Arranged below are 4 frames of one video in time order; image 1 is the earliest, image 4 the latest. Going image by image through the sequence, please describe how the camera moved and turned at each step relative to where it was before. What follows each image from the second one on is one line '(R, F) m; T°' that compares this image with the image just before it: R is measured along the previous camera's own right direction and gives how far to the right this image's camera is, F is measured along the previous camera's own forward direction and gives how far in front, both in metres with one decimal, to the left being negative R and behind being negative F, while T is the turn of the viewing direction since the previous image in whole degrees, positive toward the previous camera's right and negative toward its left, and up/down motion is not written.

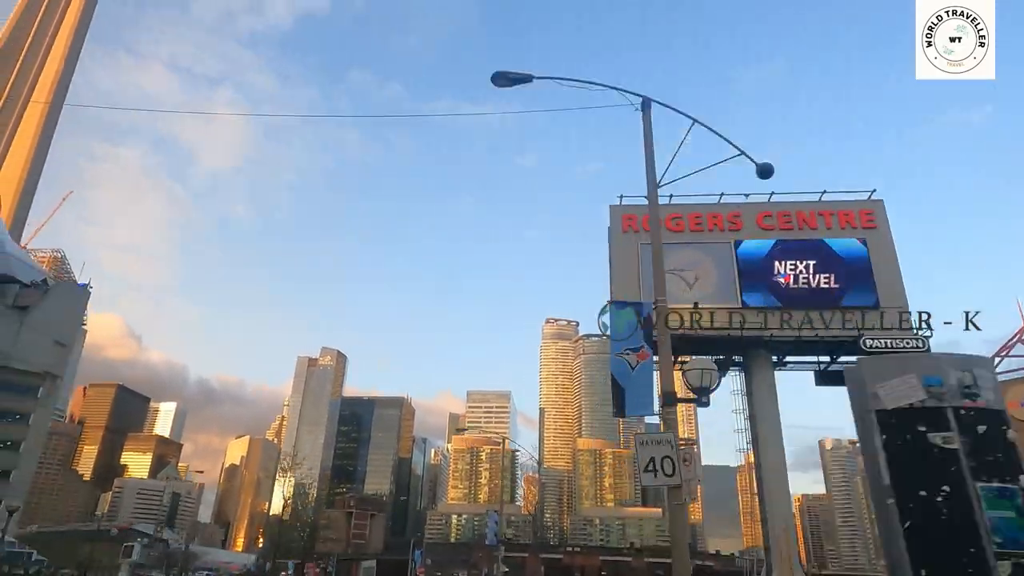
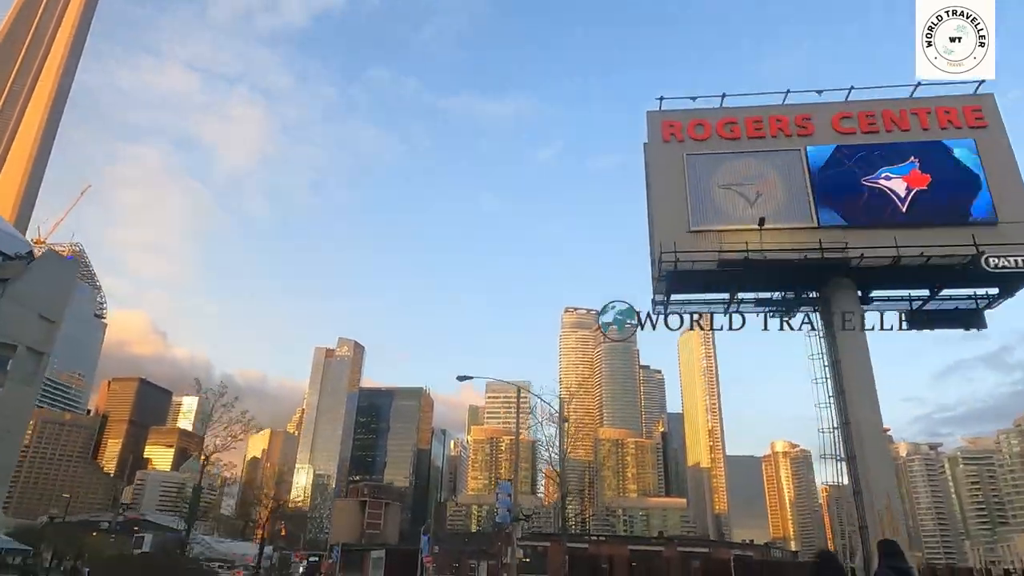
(0.0, +1.8) m; -2°
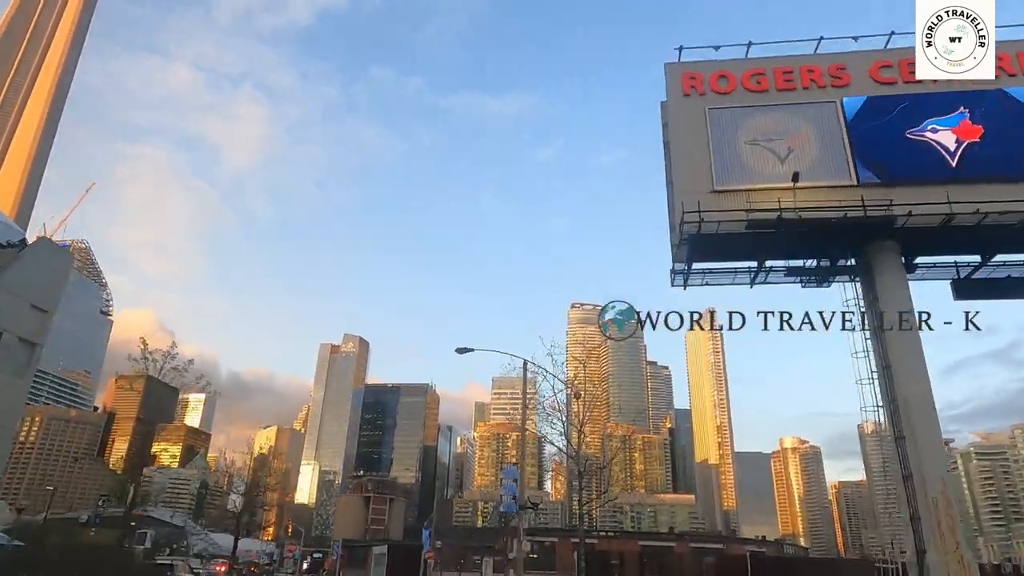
(0.0, +0.7) m; -1°
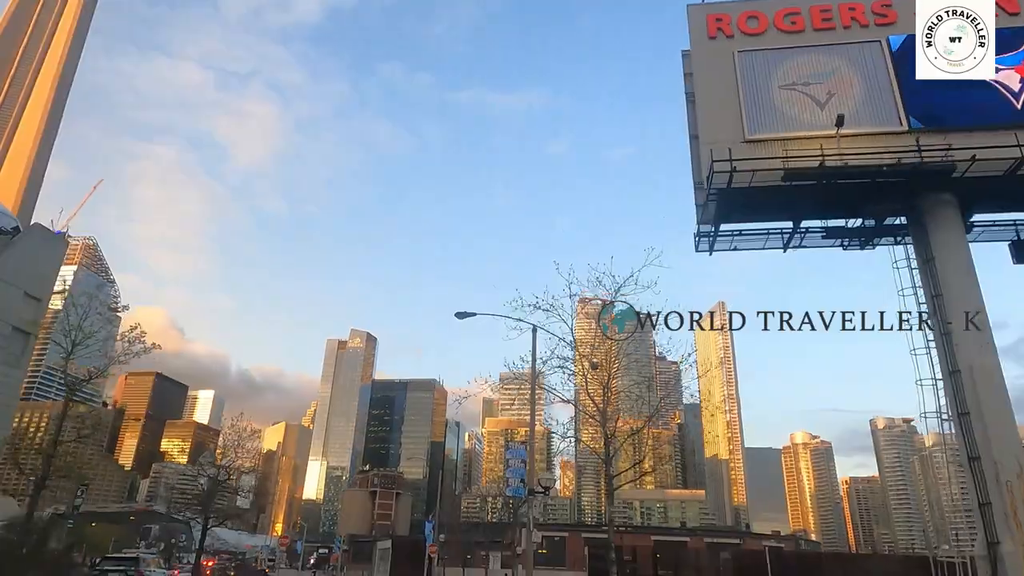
(0.0, +0.7) m; -1°
